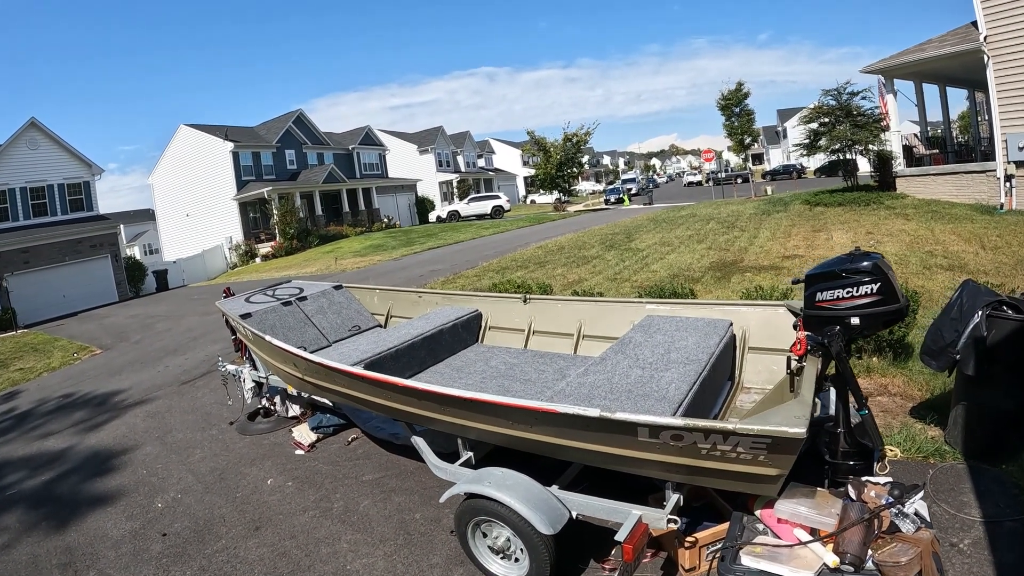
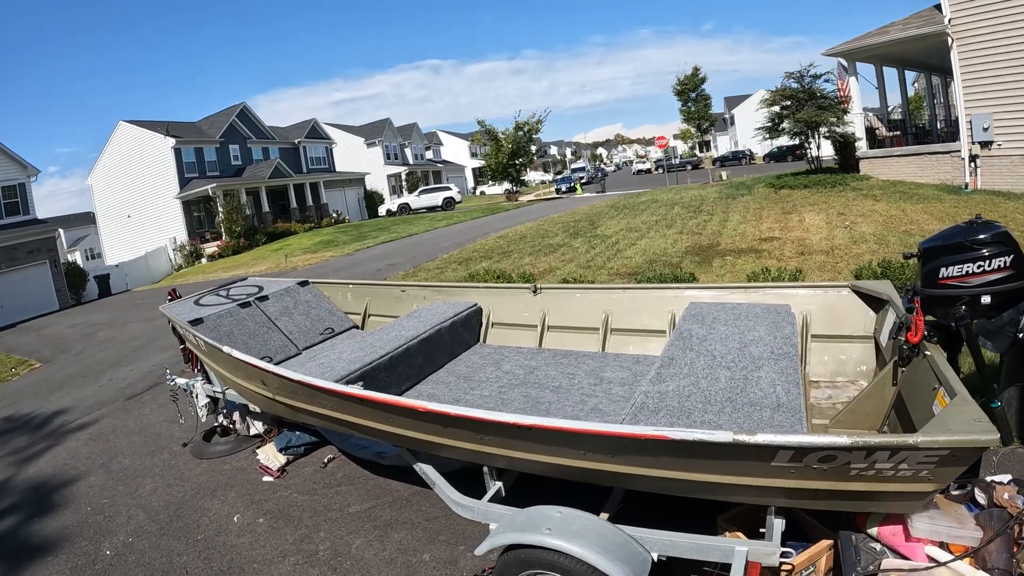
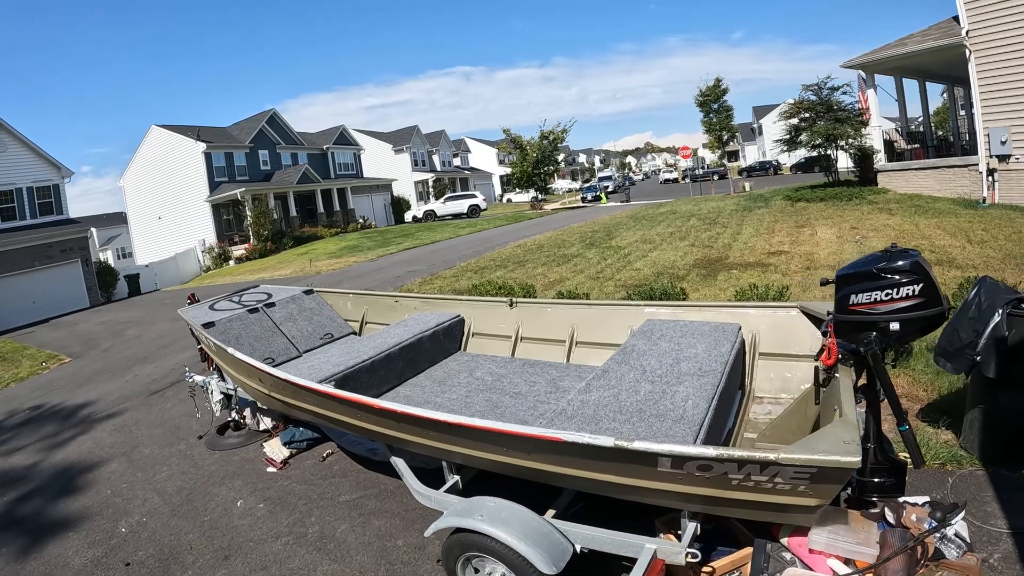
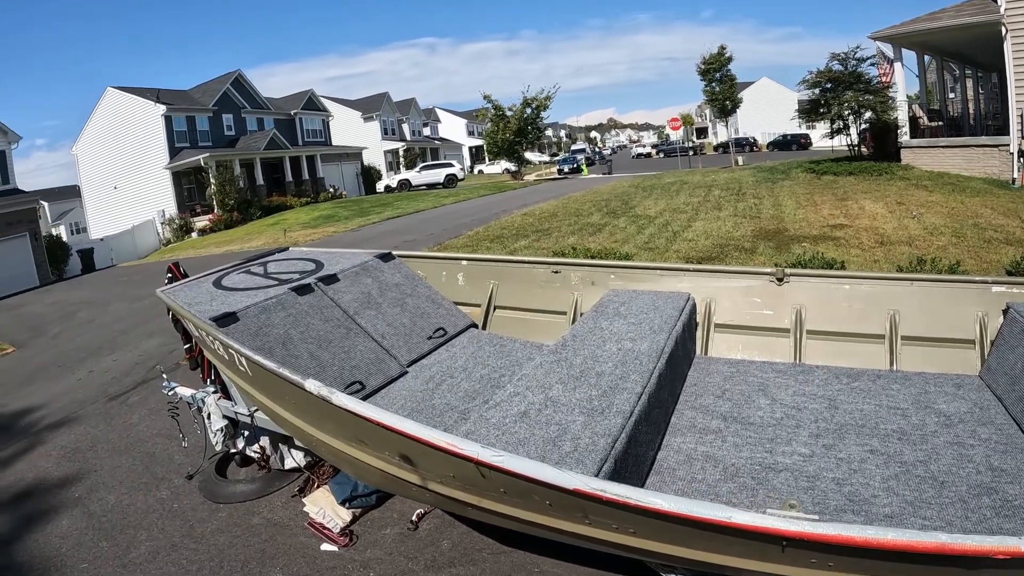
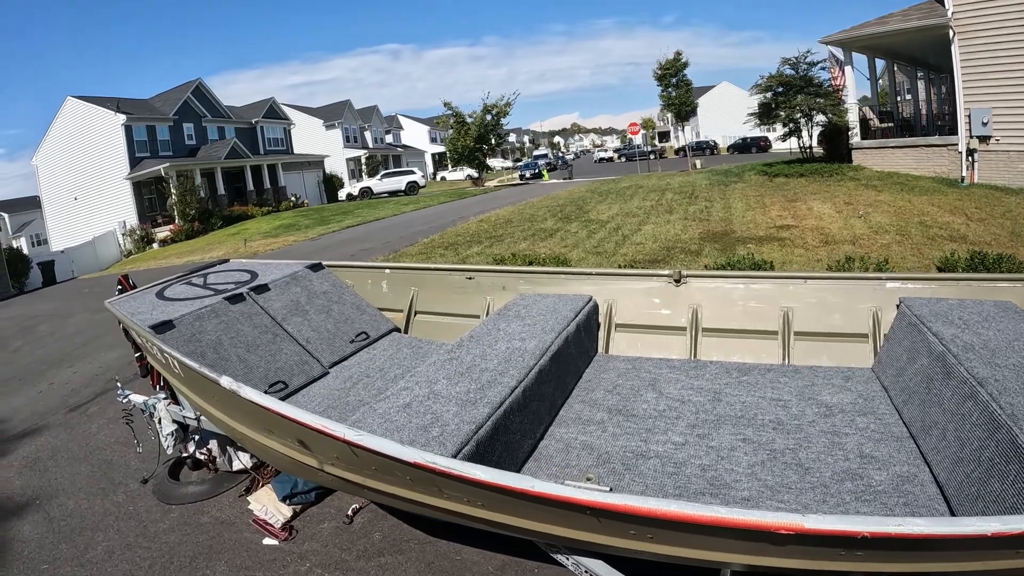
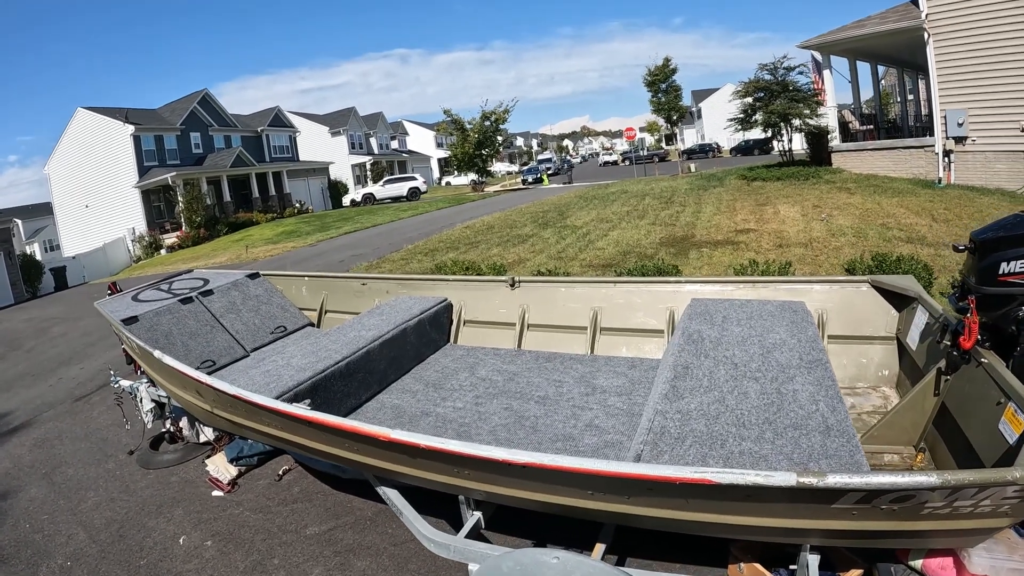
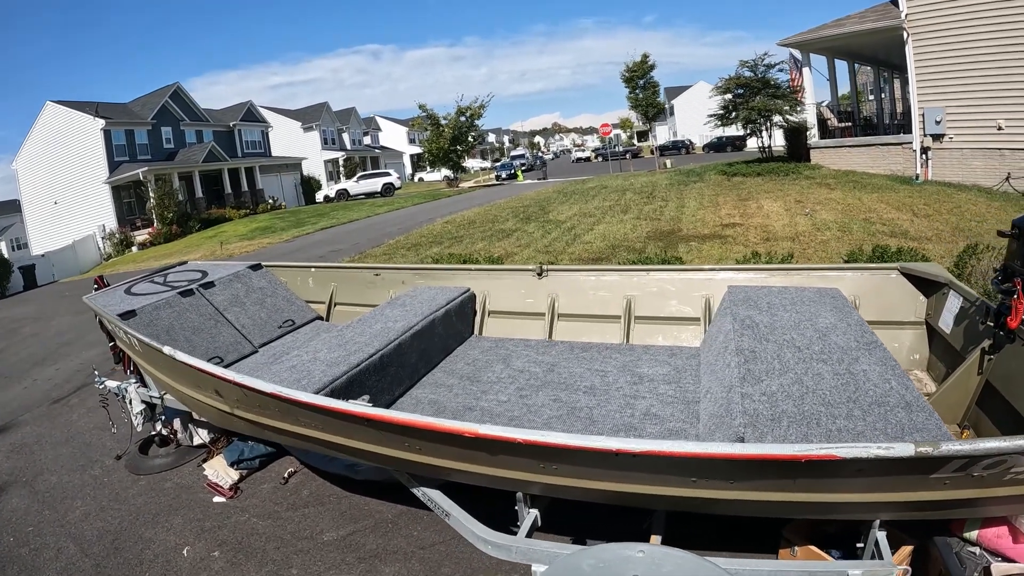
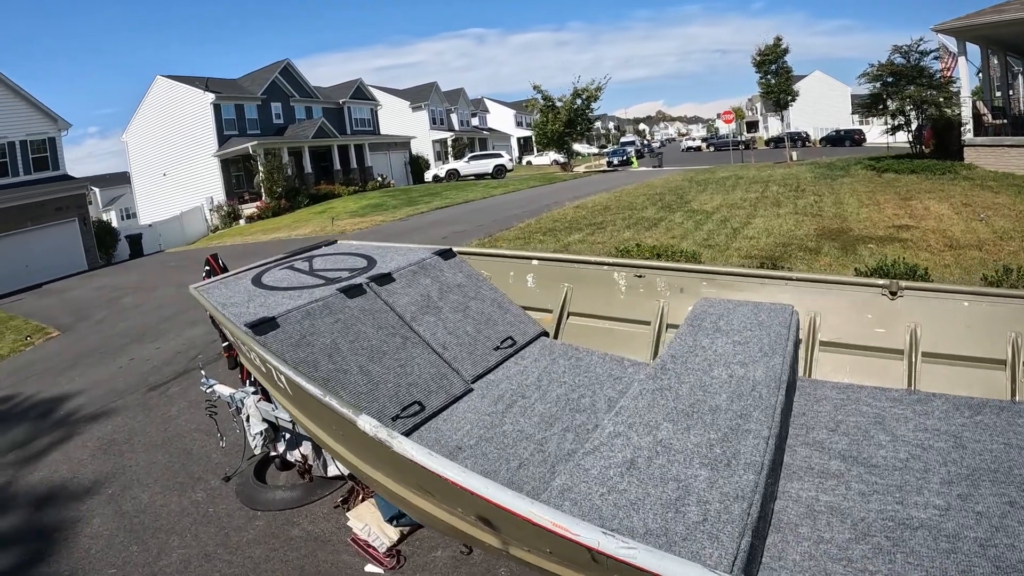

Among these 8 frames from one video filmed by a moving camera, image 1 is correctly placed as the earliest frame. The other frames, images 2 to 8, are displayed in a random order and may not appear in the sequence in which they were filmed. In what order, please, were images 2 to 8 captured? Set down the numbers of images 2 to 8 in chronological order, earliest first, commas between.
3, 2, 6, 7, 5, 4, 8
